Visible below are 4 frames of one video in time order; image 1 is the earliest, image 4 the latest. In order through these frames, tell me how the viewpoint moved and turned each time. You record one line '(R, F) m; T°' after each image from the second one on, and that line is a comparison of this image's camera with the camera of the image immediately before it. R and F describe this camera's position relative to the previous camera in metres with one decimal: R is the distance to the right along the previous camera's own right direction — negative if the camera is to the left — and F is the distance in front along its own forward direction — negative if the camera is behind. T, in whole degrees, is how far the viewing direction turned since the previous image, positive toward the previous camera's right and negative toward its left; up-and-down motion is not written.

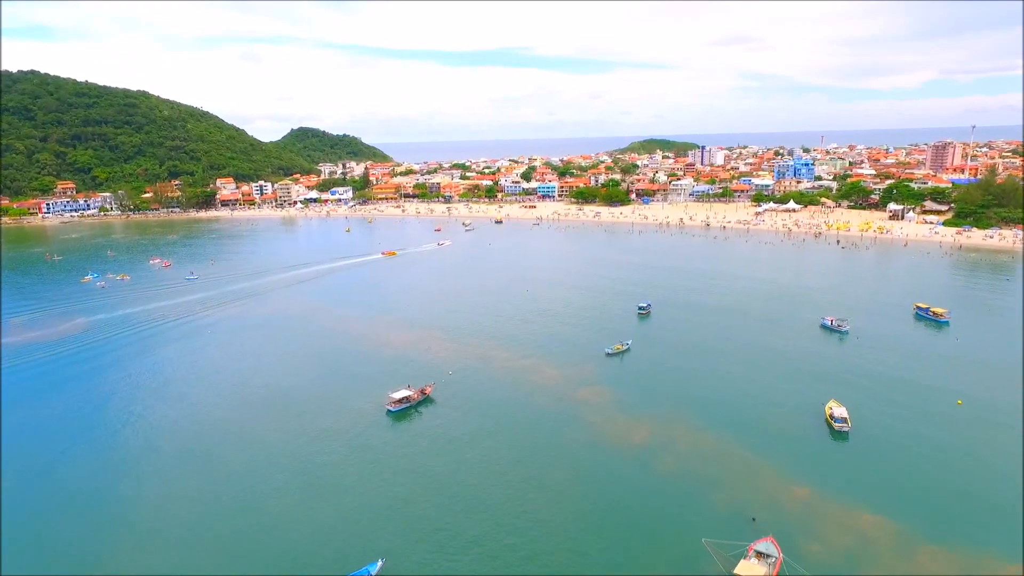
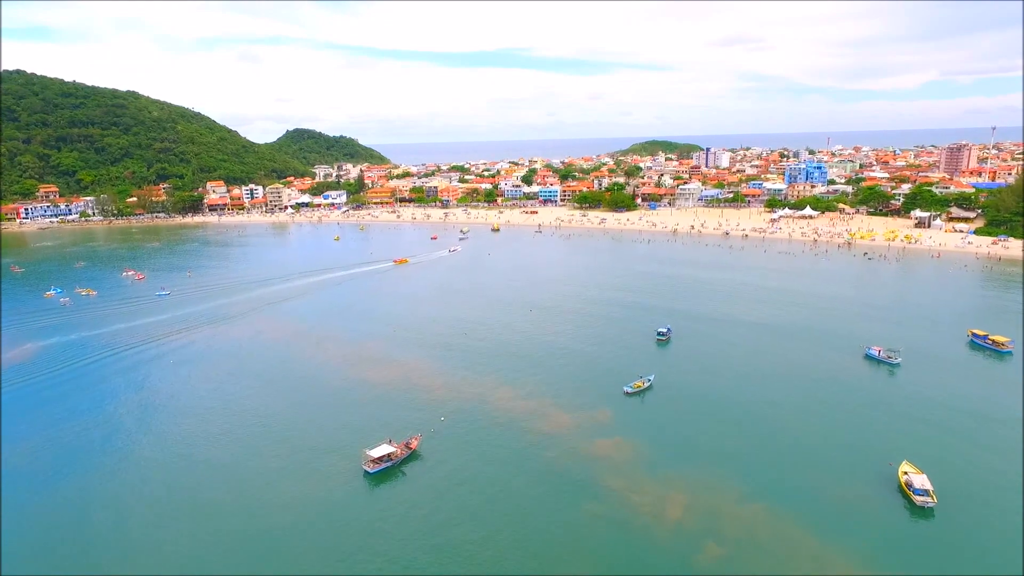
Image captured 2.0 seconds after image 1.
(-0.1, +3.6) m; 0°
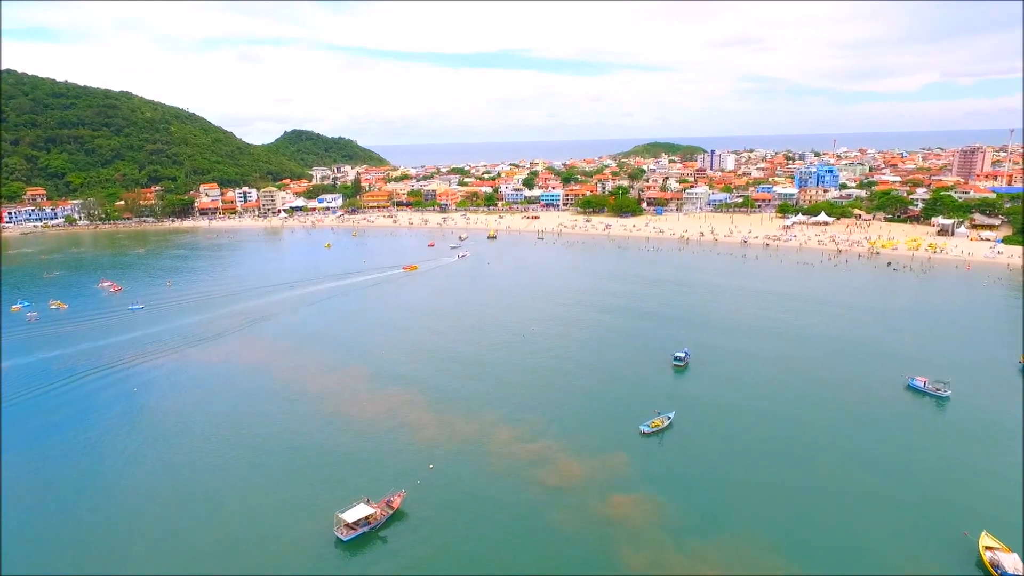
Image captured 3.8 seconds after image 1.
(0.0, +2.7) m; 0°
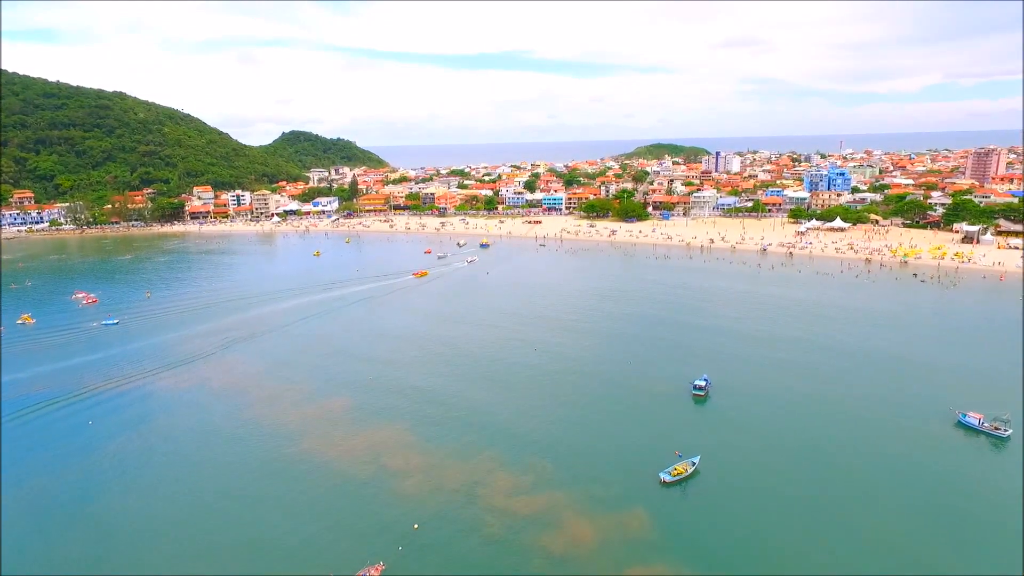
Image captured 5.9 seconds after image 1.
(0.0, +2.6) m; 0°
